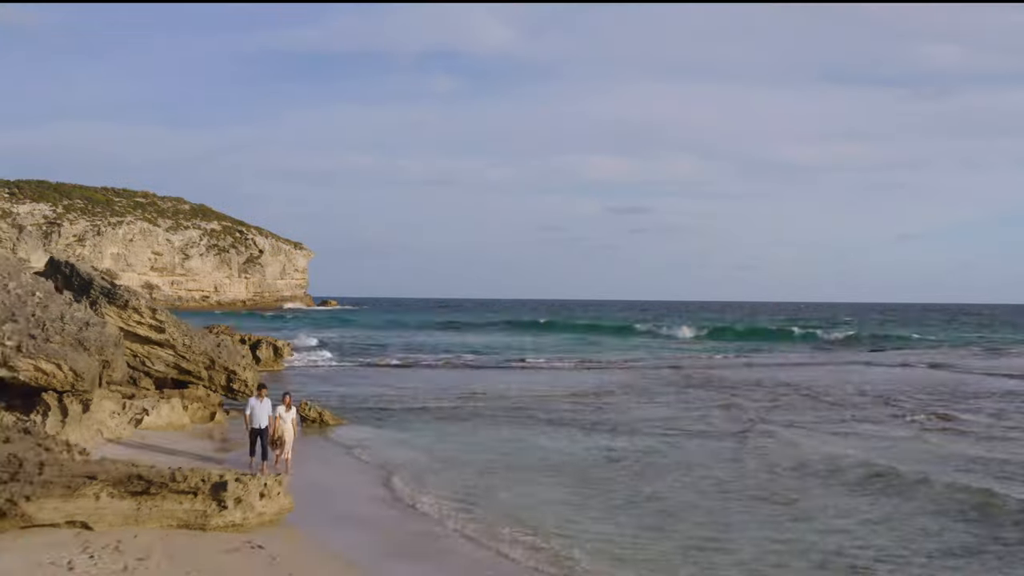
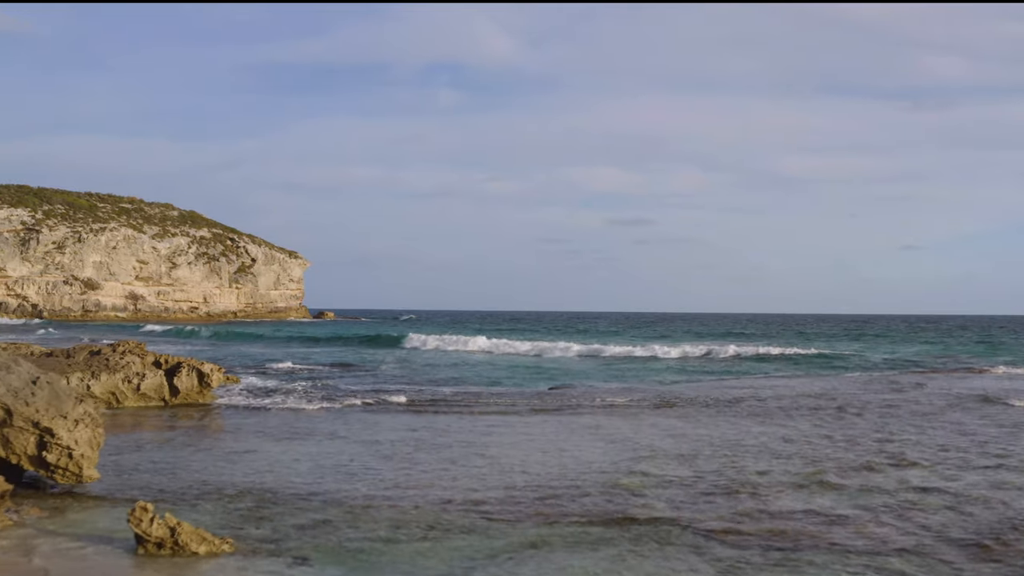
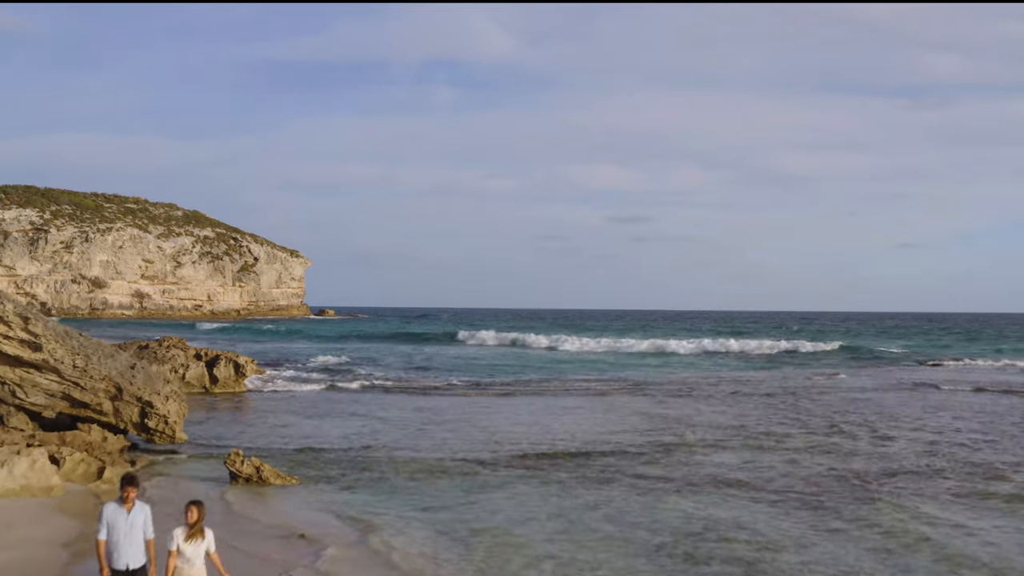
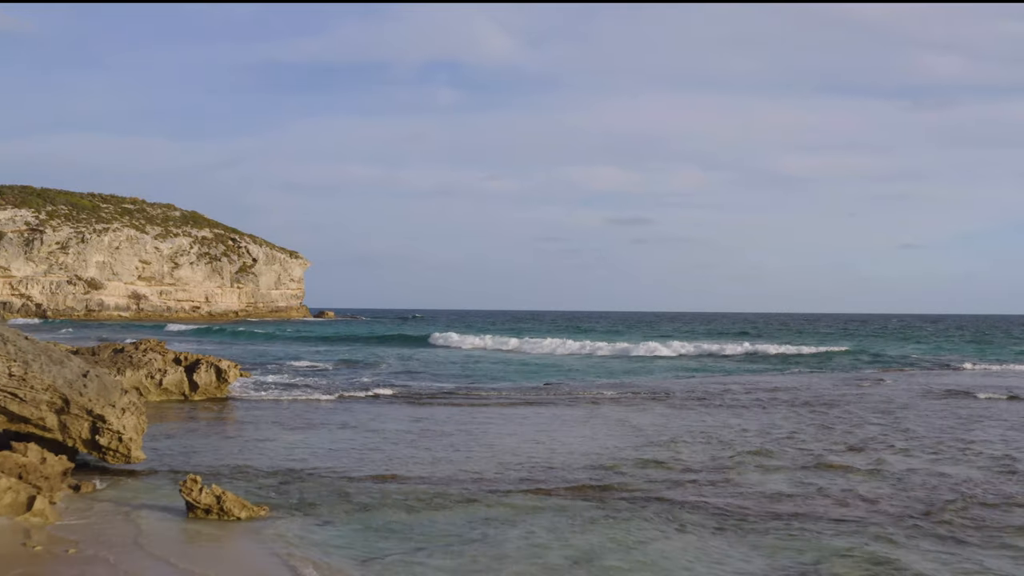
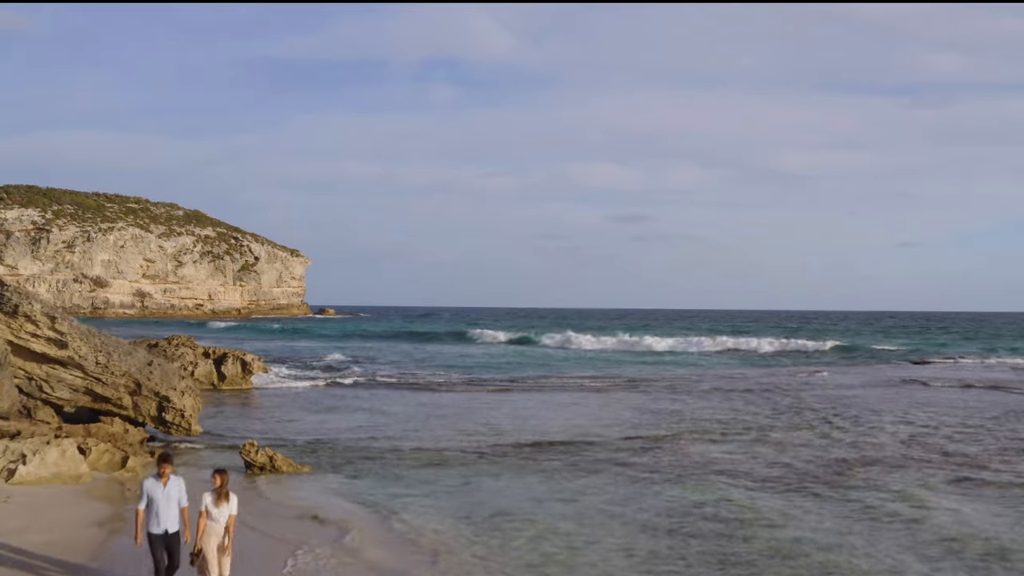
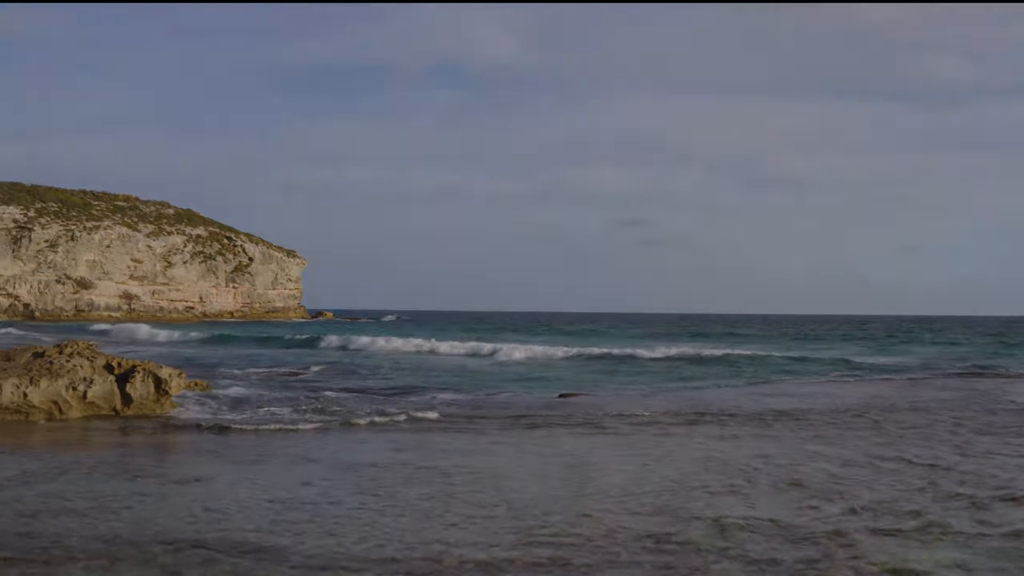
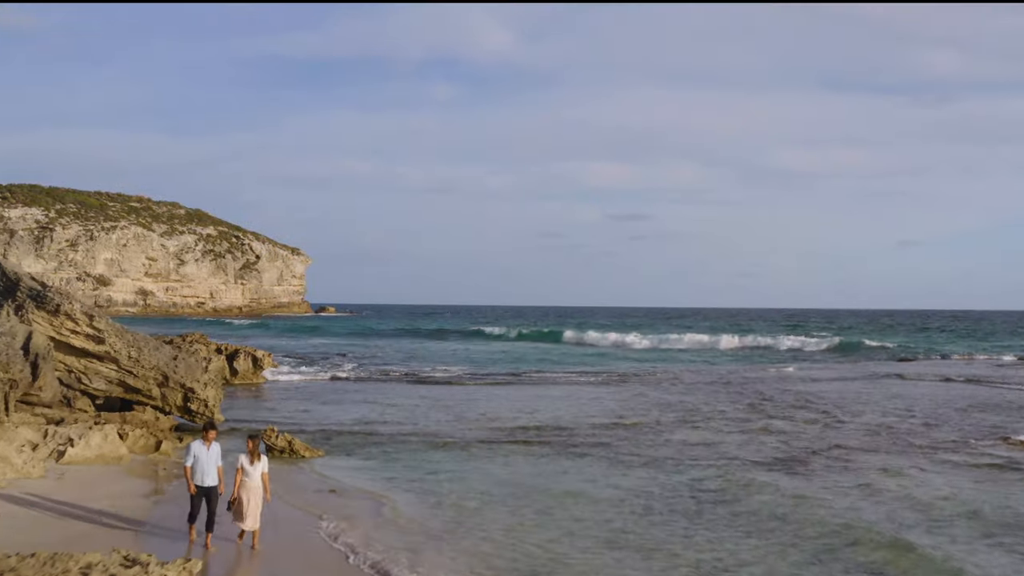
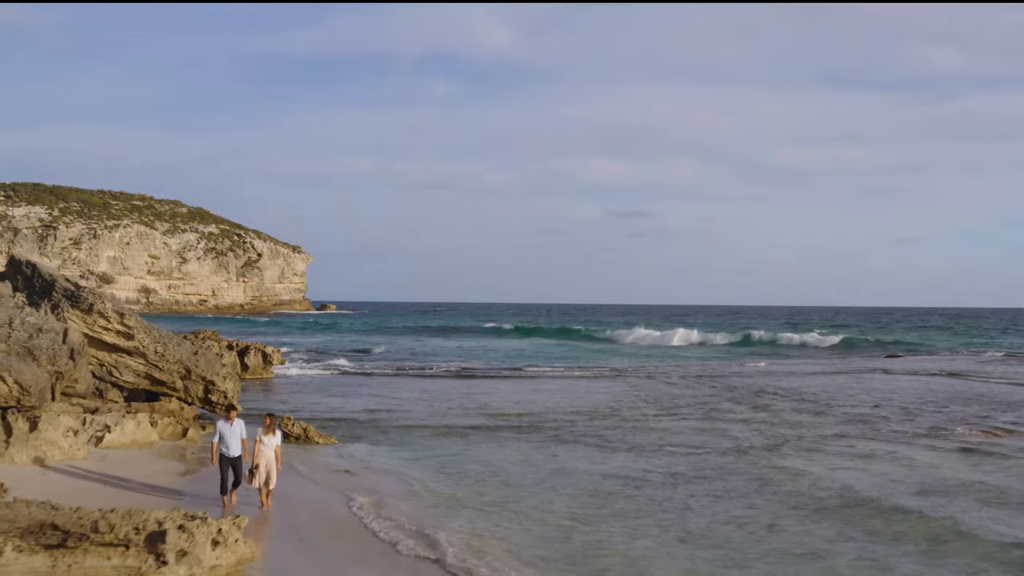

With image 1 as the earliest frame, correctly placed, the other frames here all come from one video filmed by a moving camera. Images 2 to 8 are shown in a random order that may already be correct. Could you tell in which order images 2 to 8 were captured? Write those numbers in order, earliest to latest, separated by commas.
8, 7, 5, 3, 4, 2, 6
